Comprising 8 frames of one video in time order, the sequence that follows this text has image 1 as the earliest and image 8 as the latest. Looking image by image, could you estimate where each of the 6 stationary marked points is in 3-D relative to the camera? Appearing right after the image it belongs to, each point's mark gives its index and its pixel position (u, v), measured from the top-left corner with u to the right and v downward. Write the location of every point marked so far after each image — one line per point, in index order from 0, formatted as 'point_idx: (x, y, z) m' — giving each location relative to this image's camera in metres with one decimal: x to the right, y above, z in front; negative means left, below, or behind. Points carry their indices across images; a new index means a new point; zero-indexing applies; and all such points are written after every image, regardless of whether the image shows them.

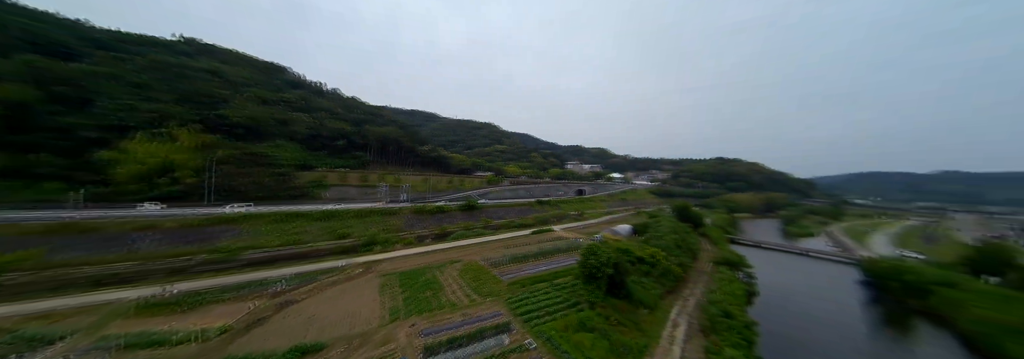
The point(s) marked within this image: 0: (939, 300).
0: (+15.6, -4.3, +8.4) m
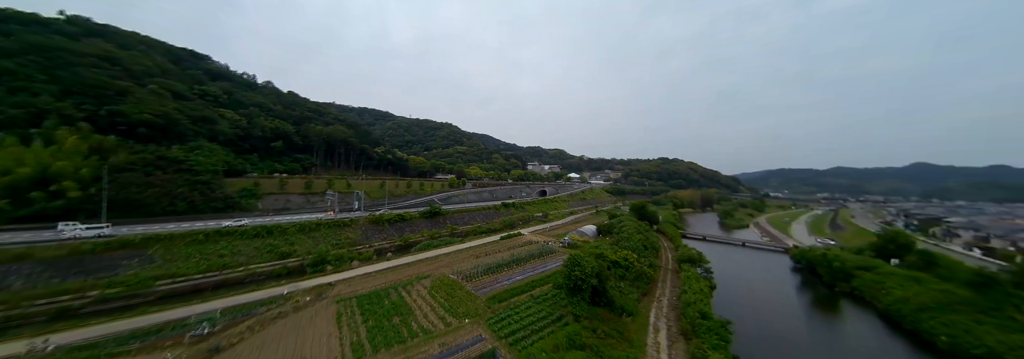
0: (+14.7, -4.3, +10.2) m
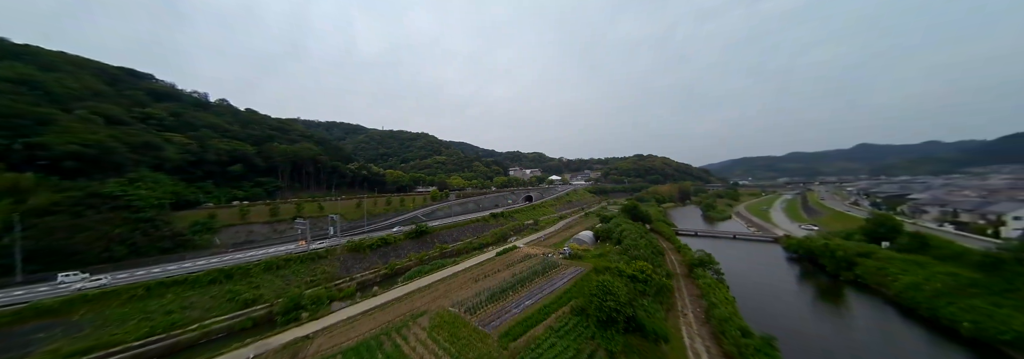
0: (+15.0, -3.8, +10.3) m
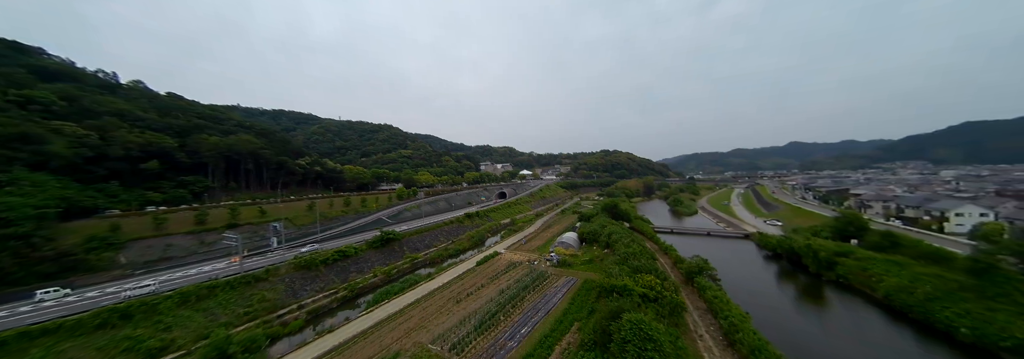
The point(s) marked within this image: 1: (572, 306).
0: (+14.6, -3.9, +10.6) m
1: (+2.3, -5.0, +9.5) m
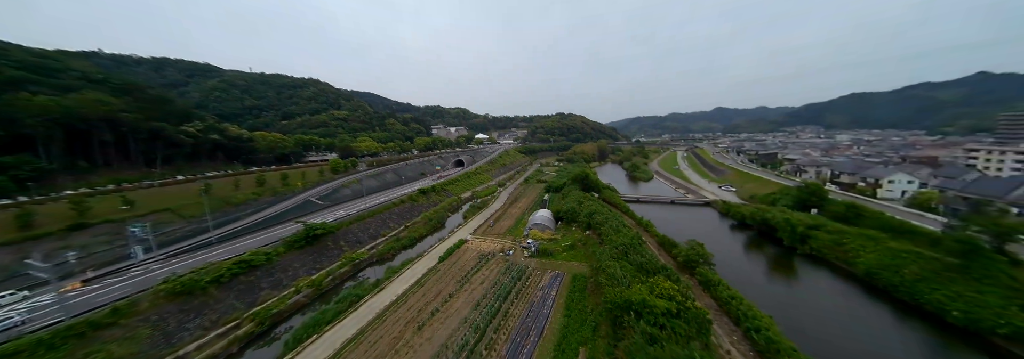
0: (+13.6, -2.8, +10.9) m
1: (+1.8, -4.5, +7.7) m
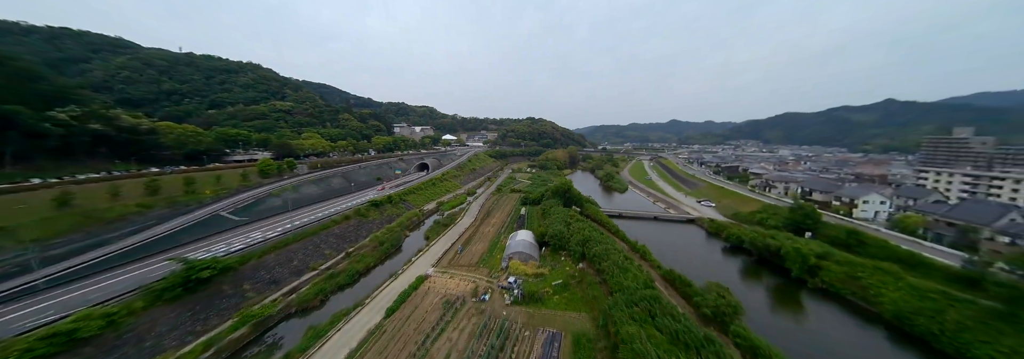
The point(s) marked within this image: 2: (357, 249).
0: (+12.8, -3.9, +9.8) m
1: (+1.5, -5.3, +5.0) m
2: (-9.4, -4.2, +14.9) m
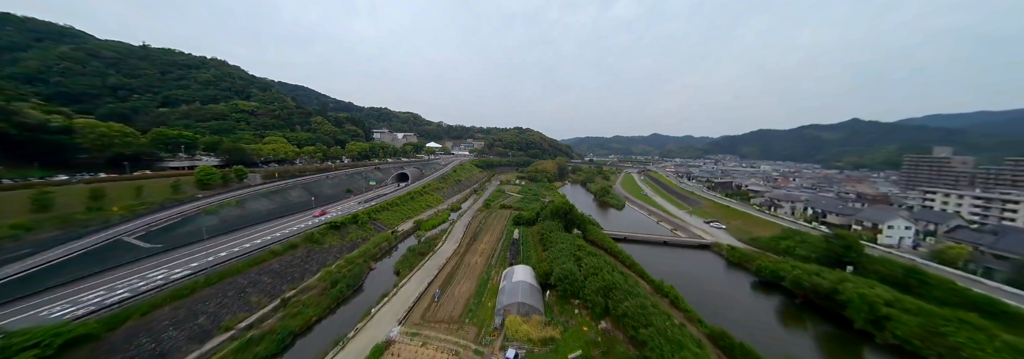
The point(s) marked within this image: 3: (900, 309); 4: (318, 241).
0: (+12.8, -4.9, +7.6) m
1: (+1.8, -6.0, +2.1) m
2: (-9.7, -5.1, +11.3) m
3: (+13.4, -4.5, +8.0) m
4: (-11.6, -3.4, +14.9) m
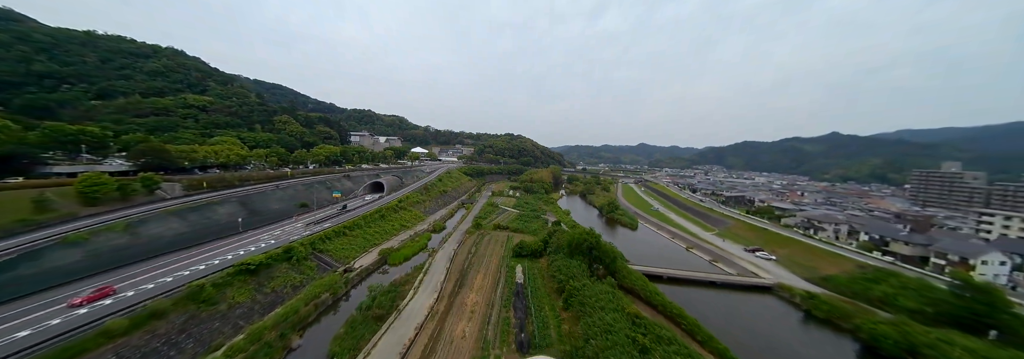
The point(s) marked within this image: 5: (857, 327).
0: (+13.3, -5.8, +3.7) m
1: (+2.5, -6.6, -2.3) m
2: (-9.3, -5.8, +6.3) m
3: (+13.9, -5.5, +4.2) m
4: (-11.4, -4.2, +9.8) m
5: (+13.3, -5.6, +10.6) m
